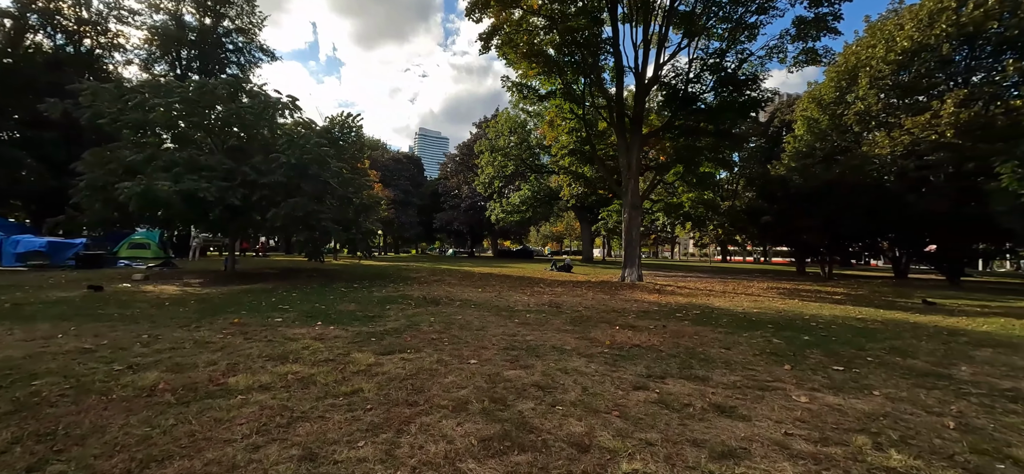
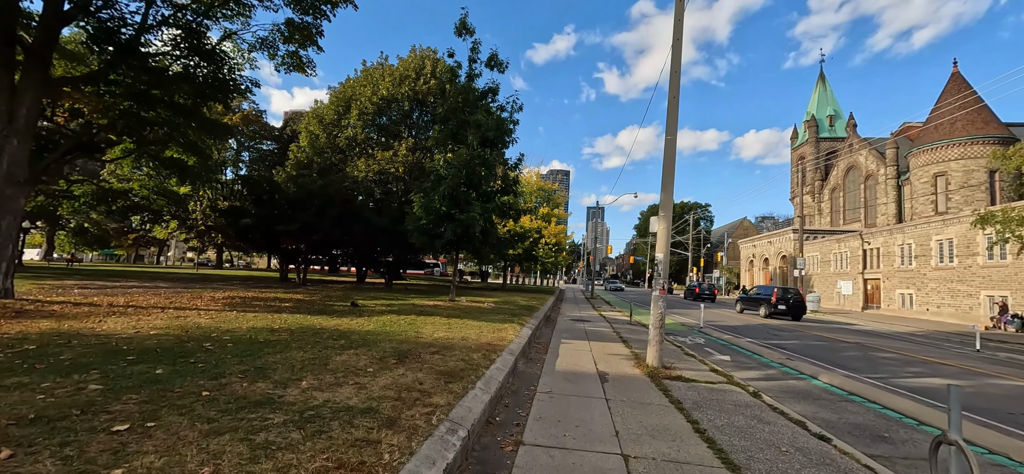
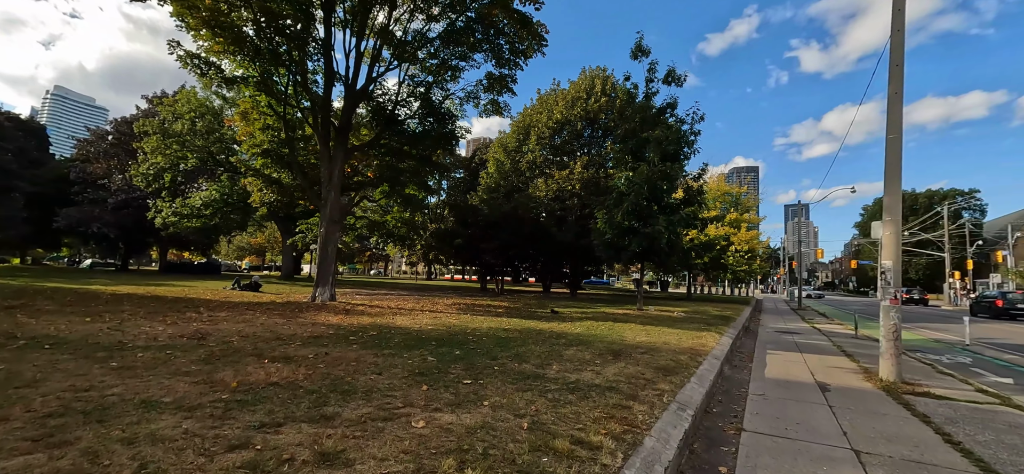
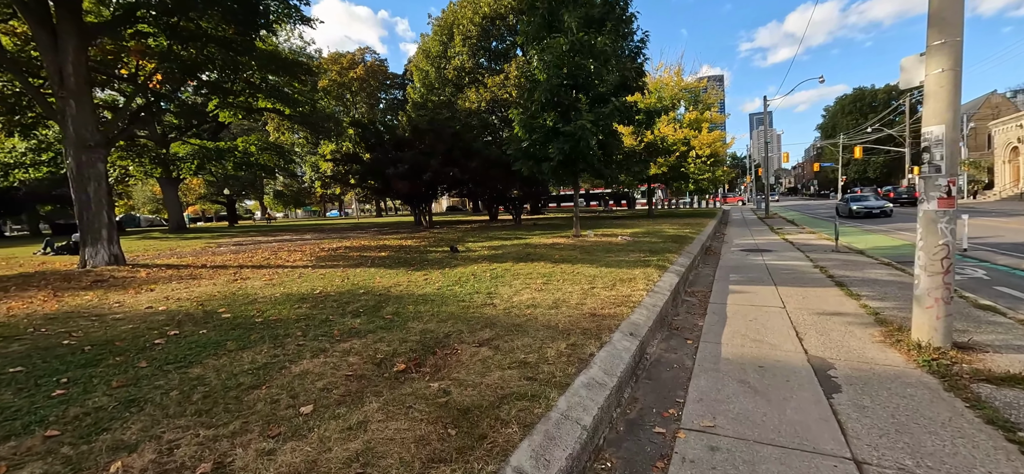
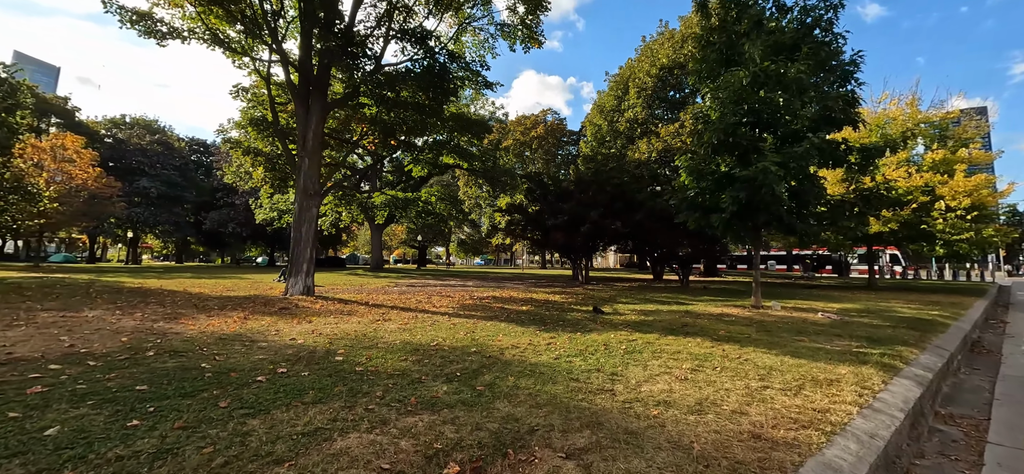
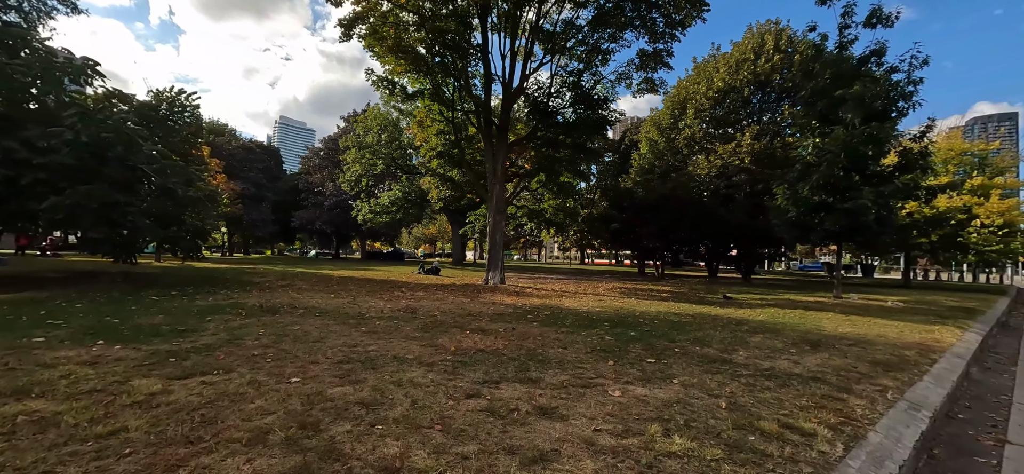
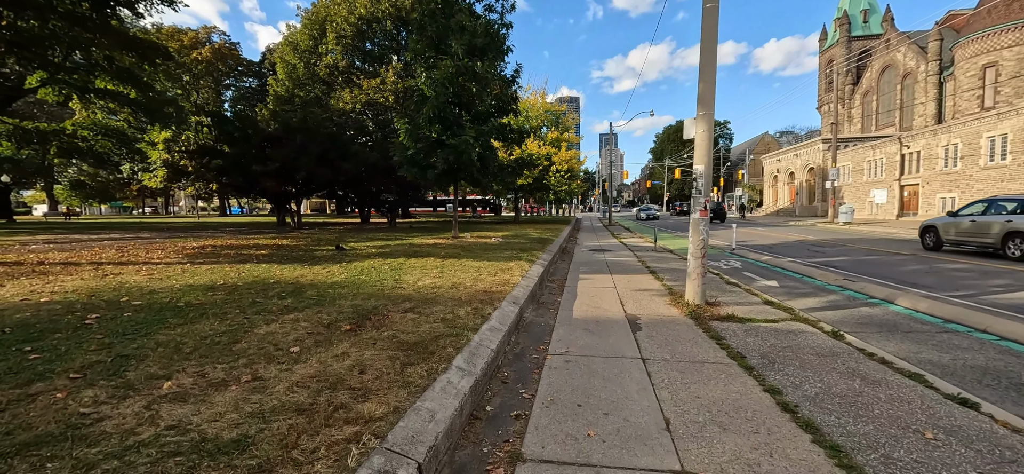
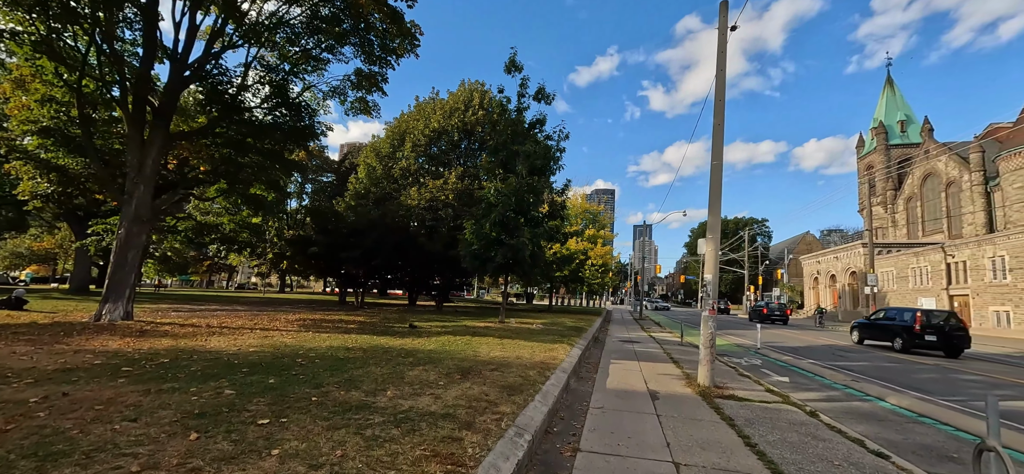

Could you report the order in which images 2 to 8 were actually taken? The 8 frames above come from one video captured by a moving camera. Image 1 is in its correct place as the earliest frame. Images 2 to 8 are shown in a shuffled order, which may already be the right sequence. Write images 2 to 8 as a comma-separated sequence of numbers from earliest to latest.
6, 3, 8, 2, 7, 4, 5
